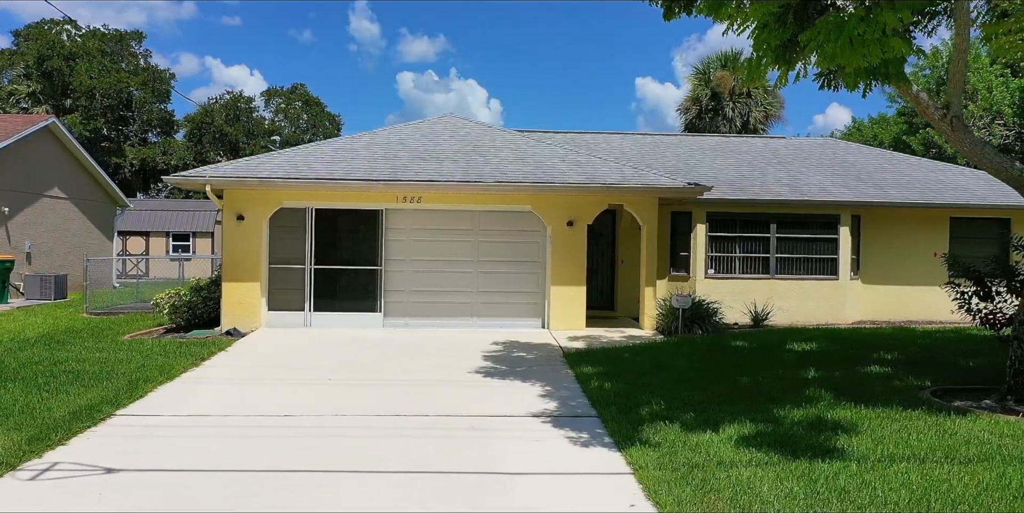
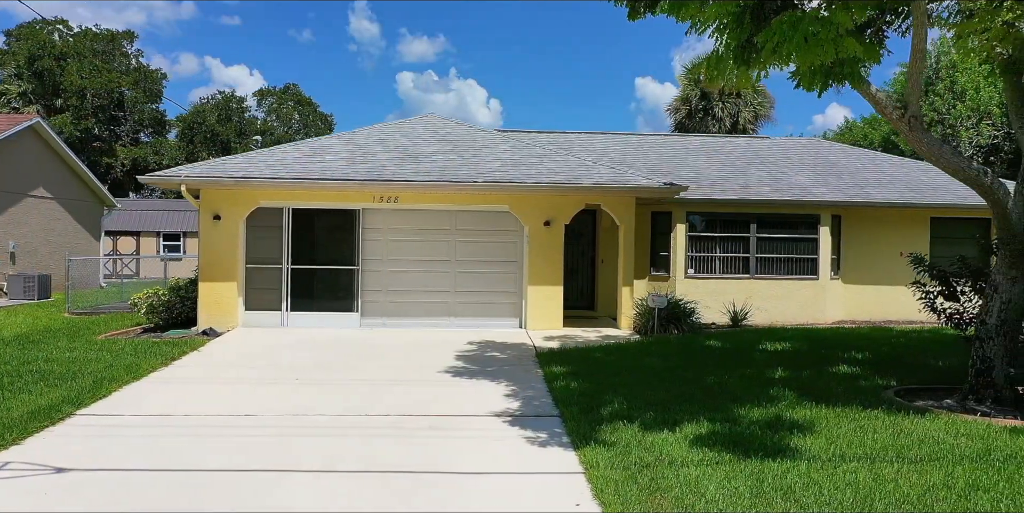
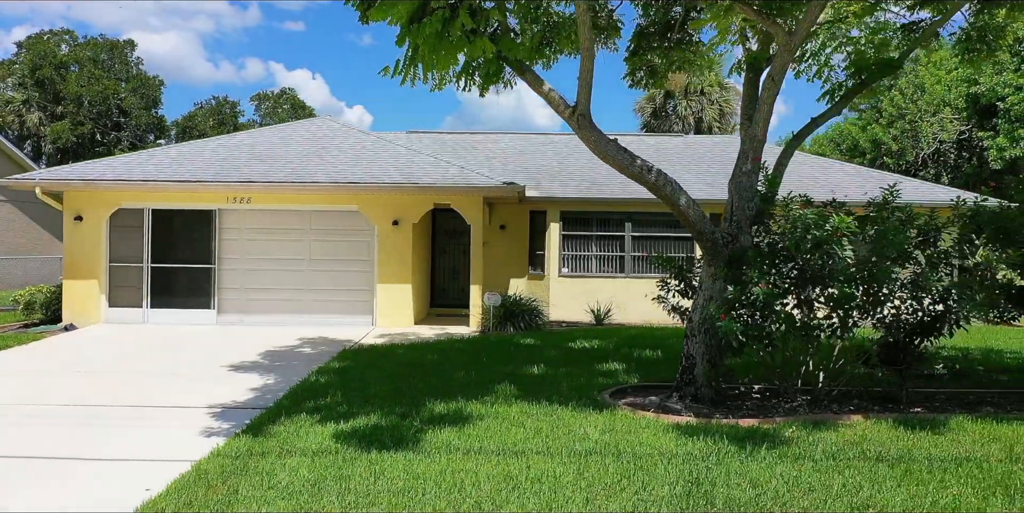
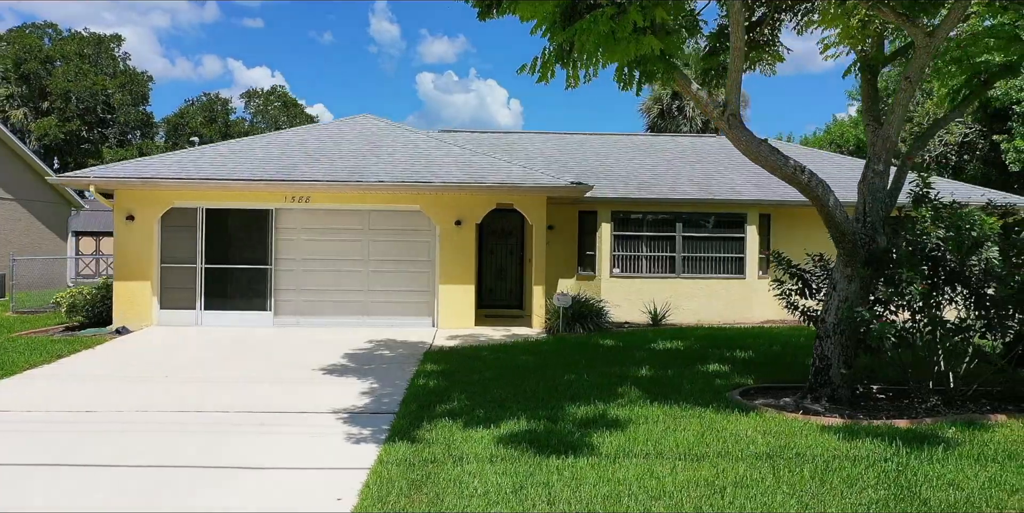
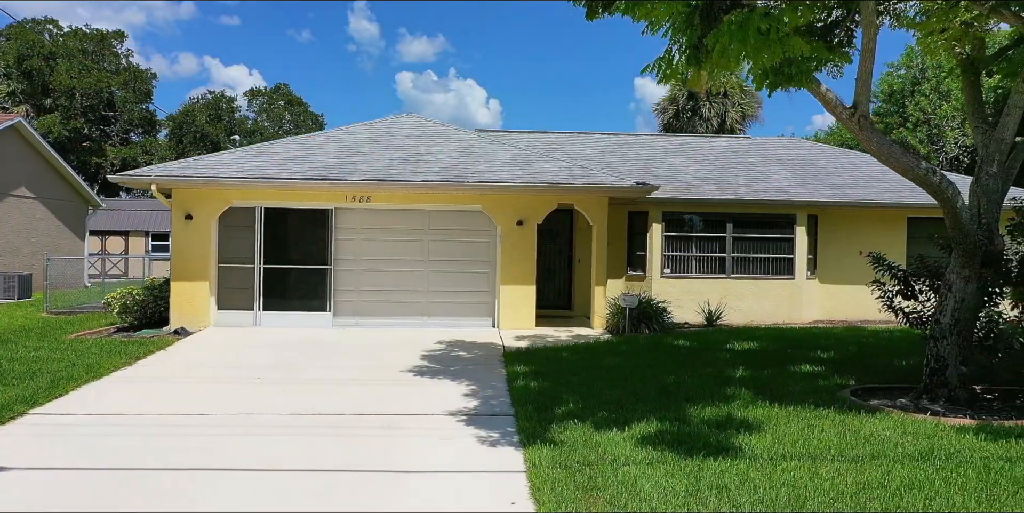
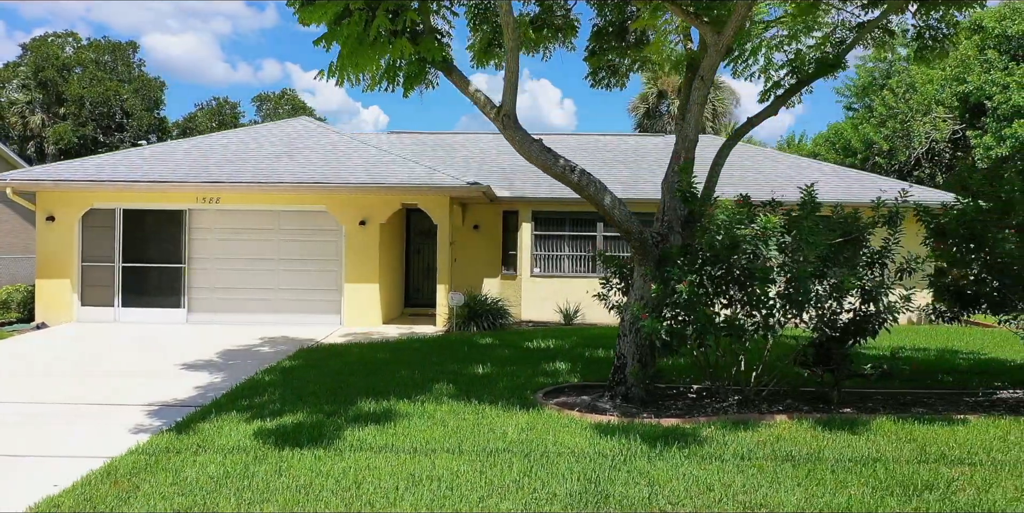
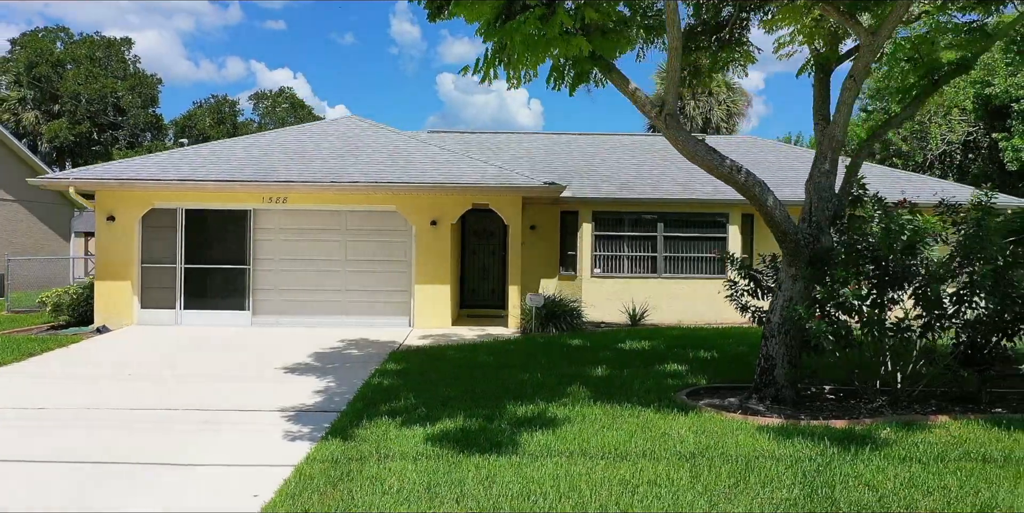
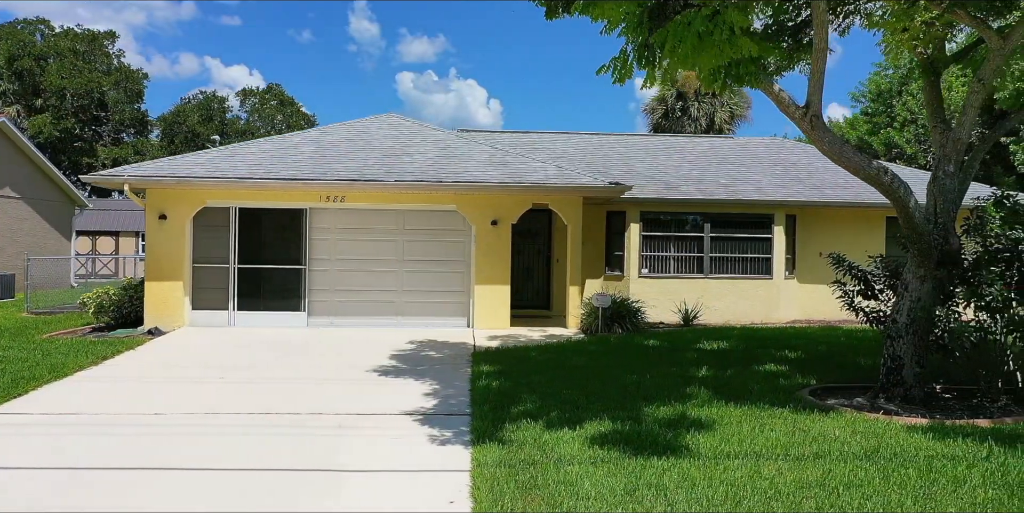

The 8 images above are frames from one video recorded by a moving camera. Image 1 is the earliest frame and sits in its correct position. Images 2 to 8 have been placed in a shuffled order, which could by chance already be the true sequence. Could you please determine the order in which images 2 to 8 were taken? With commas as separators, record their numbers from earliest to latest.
2, 5, 8, 4, 7, 3, 6
